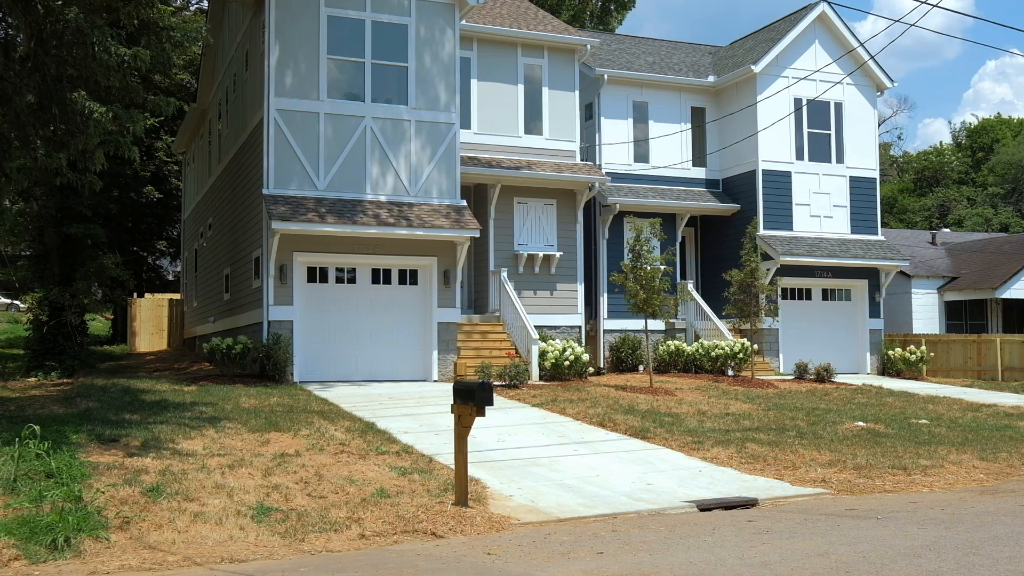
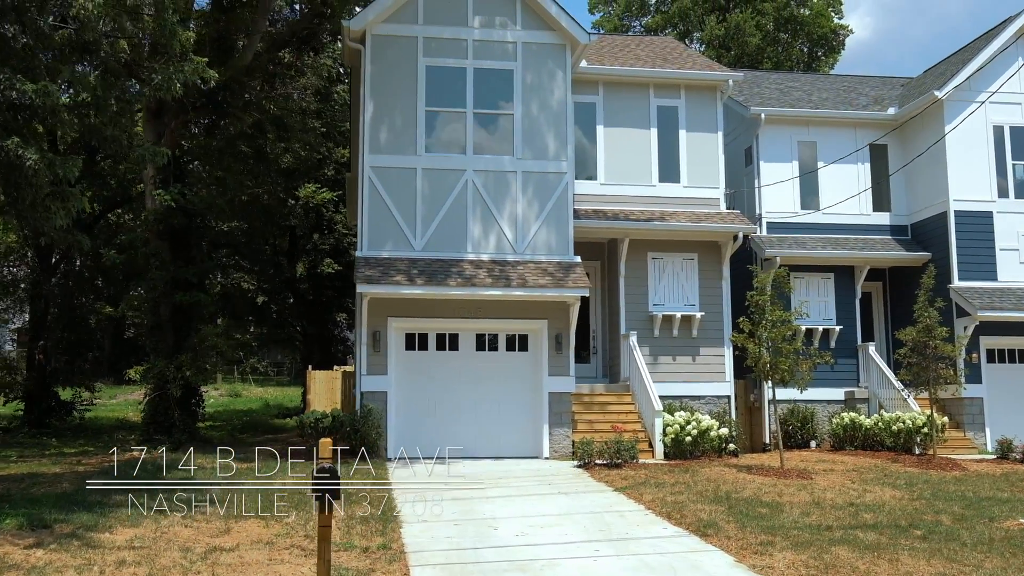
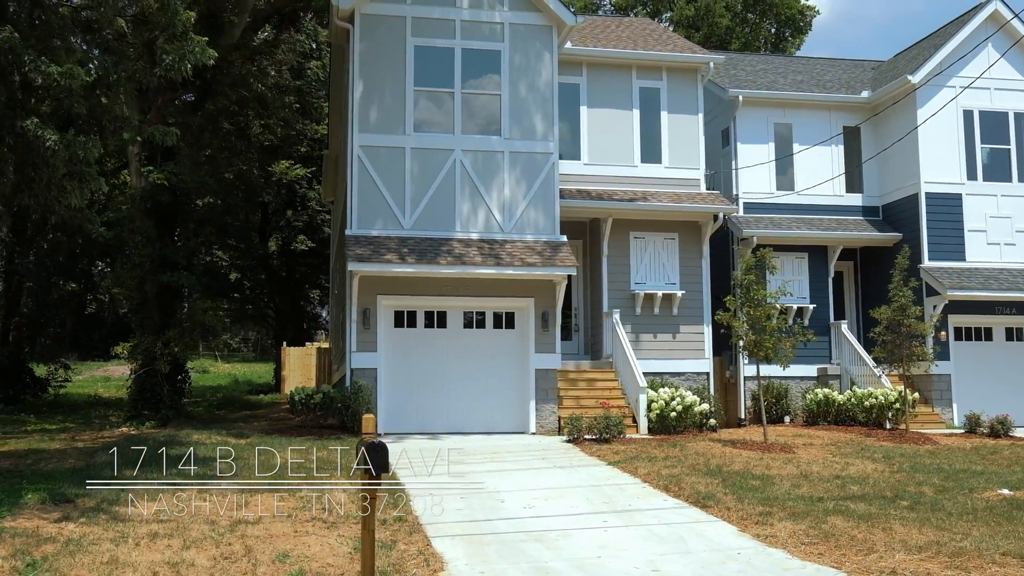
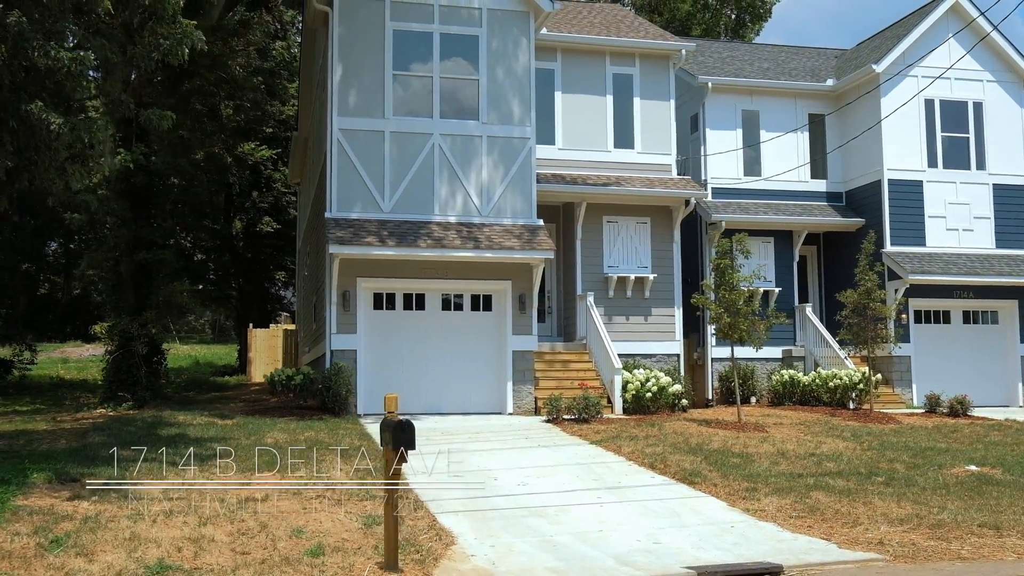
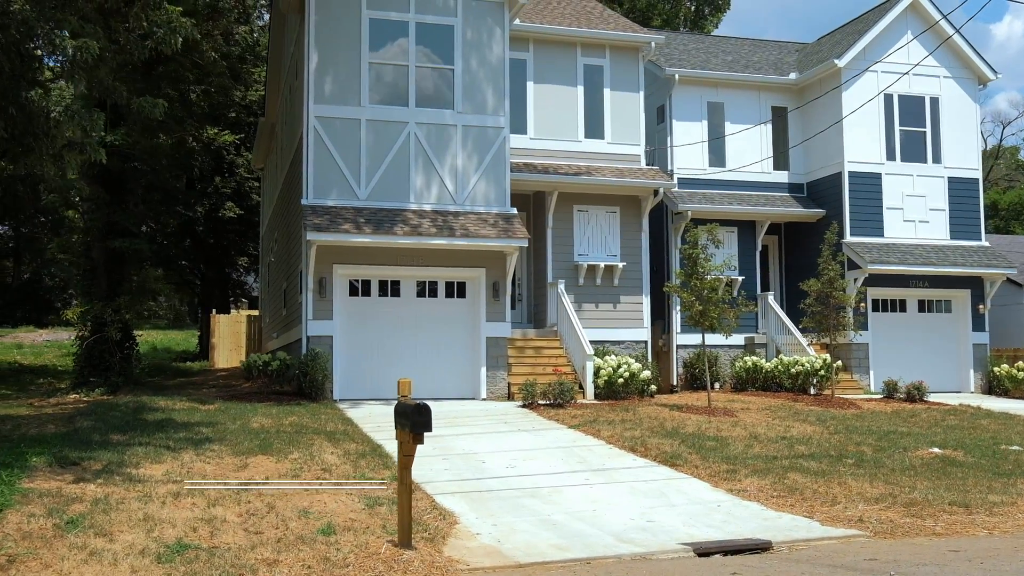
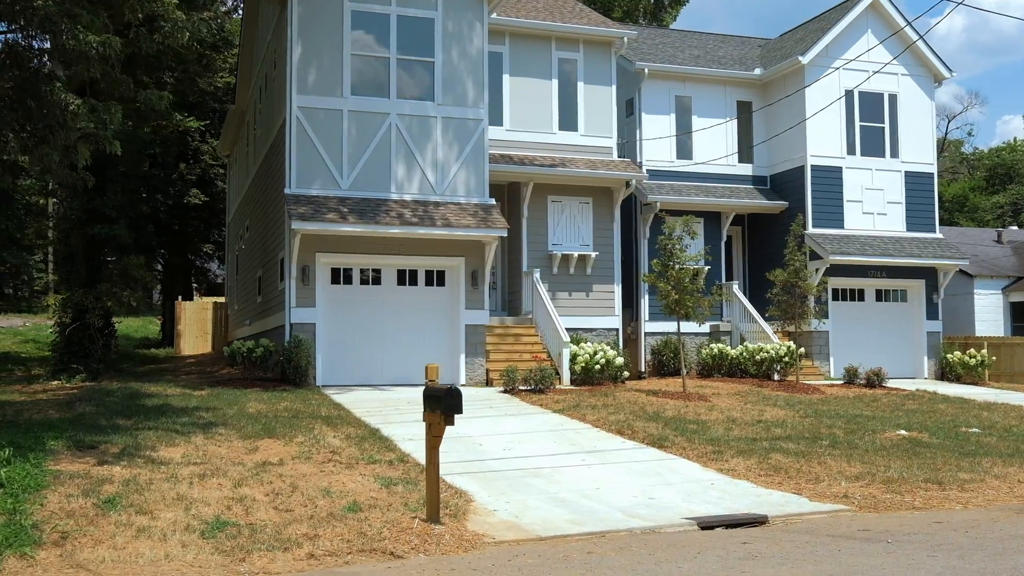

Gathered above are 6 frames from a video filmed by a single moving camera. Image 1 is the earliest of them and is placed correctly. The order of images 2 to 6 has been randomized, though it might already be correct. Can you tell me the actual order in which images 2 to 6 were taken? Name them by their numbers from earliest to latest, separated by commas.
6, 5, 4, 3, 2
